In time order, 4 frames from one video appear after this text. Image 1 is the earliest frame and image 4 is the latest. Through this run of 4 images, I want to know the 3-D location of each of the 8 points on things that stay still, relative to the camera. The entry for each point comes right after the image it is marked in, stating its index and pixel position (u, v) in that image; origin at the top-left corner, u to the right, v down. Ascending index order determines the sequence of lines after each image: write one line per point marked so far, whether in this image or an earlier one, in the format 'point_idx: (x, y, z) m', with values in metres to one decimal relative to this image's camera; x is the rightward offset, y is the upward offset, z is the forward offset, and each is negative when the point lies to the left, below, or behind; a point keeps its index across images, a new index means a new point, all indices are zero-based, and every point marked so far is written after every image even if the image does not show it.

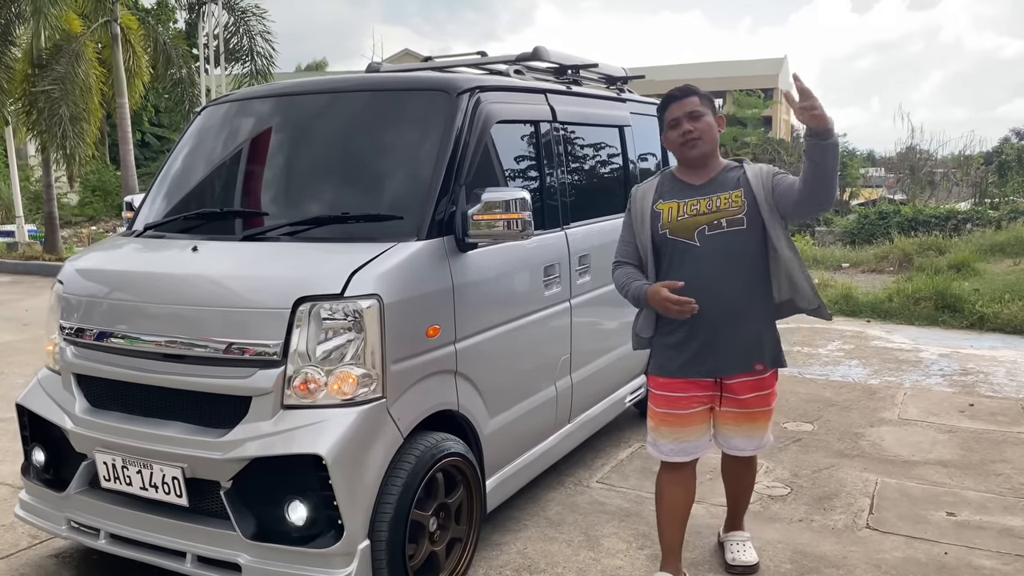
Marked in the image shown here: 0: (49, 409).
0: (-1.8, -0.5, +3.0) m
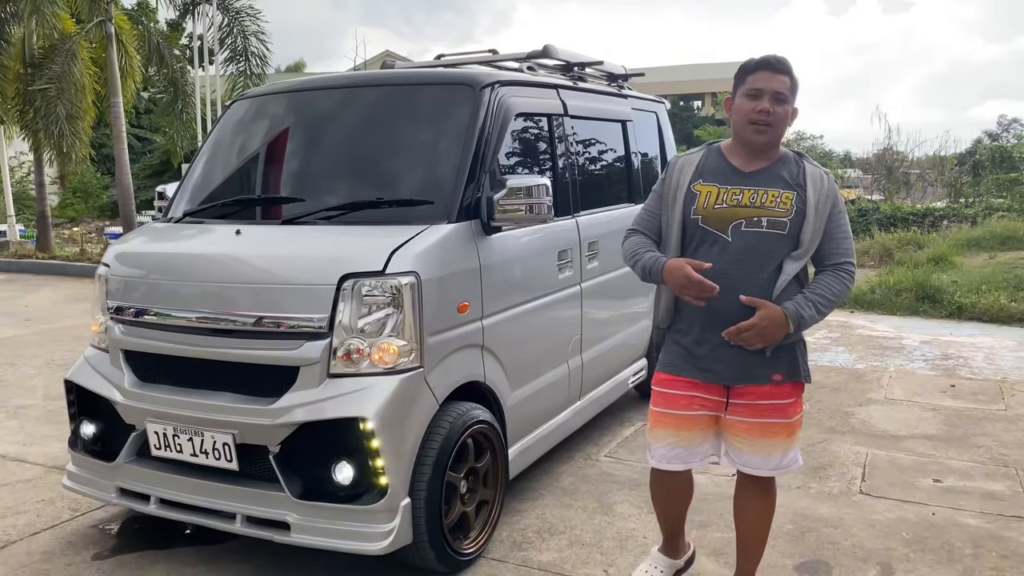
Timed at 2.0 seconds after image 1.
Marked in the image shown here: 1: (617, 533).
0: (-1.7, -0.4, +3.1) m
1: (+0.5, -1.1, +3.4) m
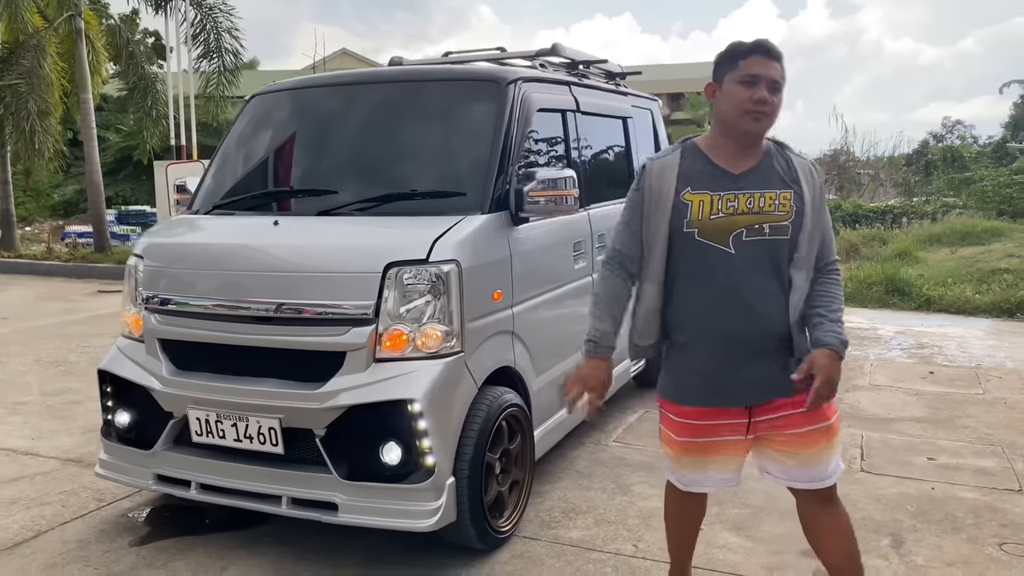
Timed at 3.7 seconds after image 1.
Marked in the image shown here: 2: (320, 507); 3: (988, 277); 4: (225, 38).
0: (-1.5, -0.3, +3.2) m
1: (+0.6, -1.0, +3.5) m
2: (-0.7, -0.8, +2.9) m
3: (+6.5, +0.1, +10.5) m
4: (-5.0, +4.3, +13.4) m
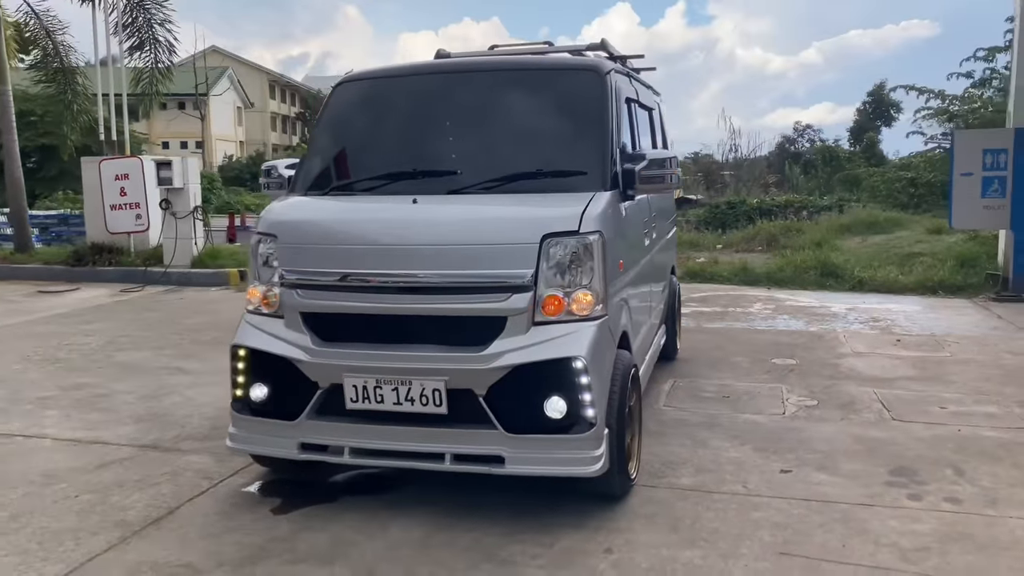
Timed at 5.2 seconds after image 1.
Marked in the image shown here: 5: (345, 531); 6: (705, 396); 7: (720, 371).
0: (-1.0, -0.2, +3.3) m
1: (+1.1, -0.9, +3.9) m
2: (-0.1, -0.7, +3.1) m
3: (+5.9, +0.4, +11.6) m
4: (-5.9, +4.3, +12.9) m
5: (-0.7, -1.0, +3.1) m
6: (+1.3, -0.7, +5.1) m
7: (+1.6, -0.6, +5.8) m
